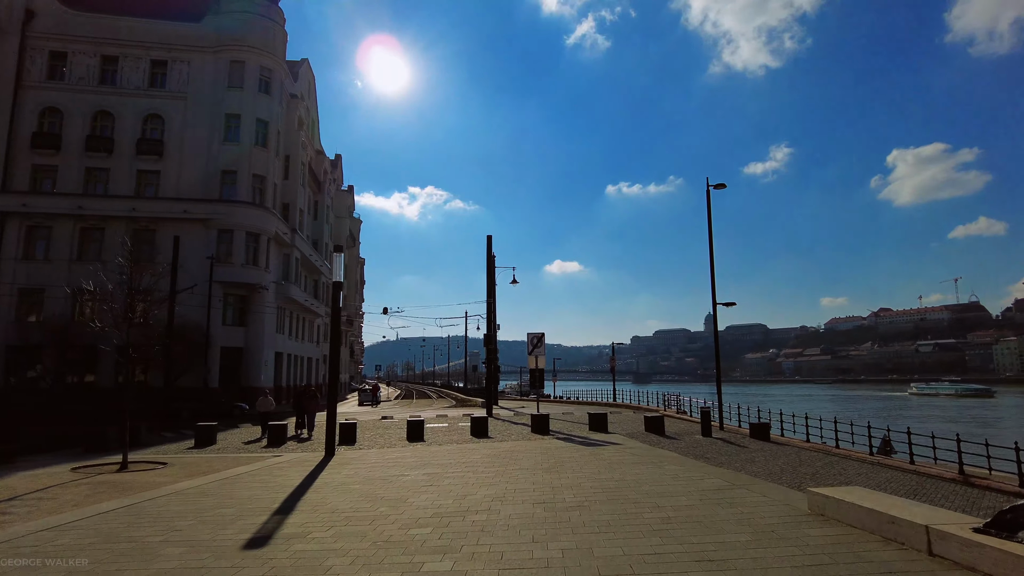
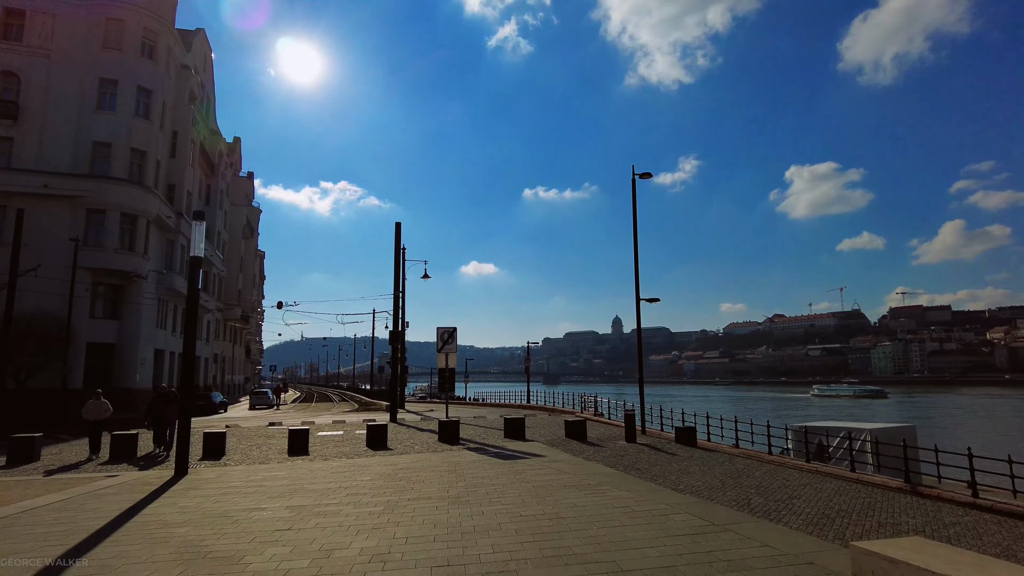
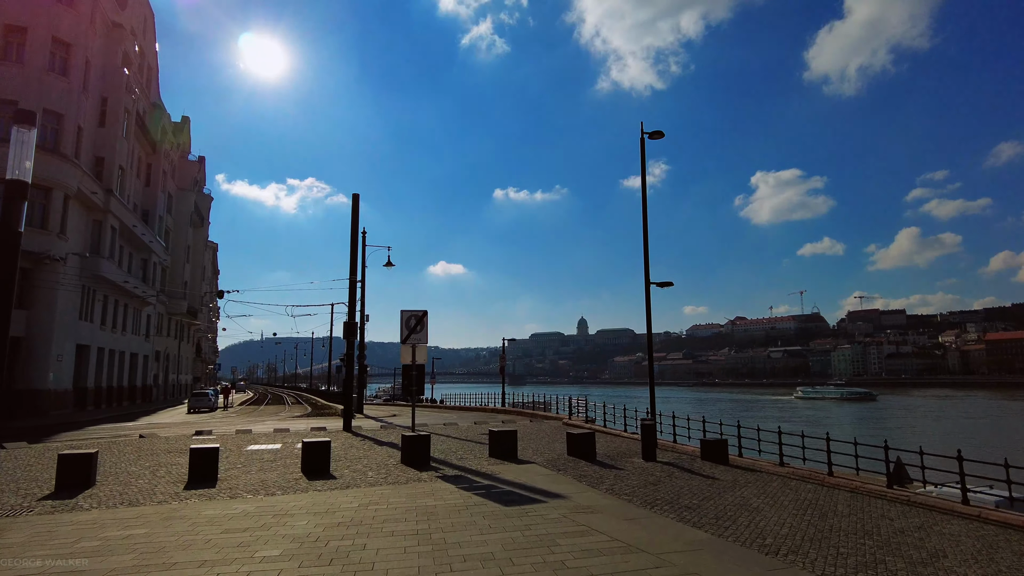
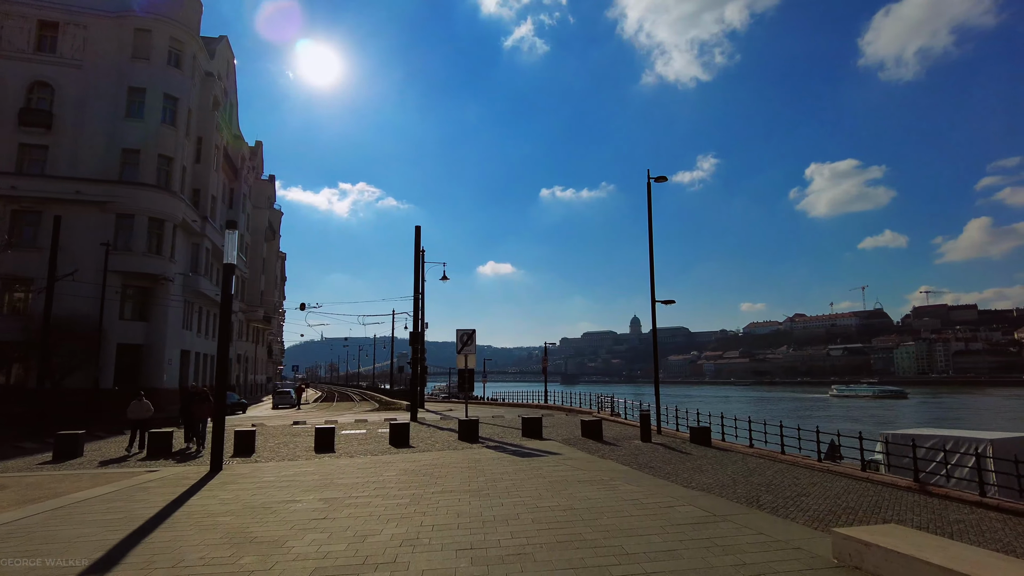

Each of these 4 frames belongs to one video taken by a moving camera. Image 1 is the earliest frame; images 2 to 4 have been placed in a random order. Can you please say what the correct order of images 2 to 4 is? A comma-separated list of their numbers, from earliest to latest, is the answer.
4, 2, 3
